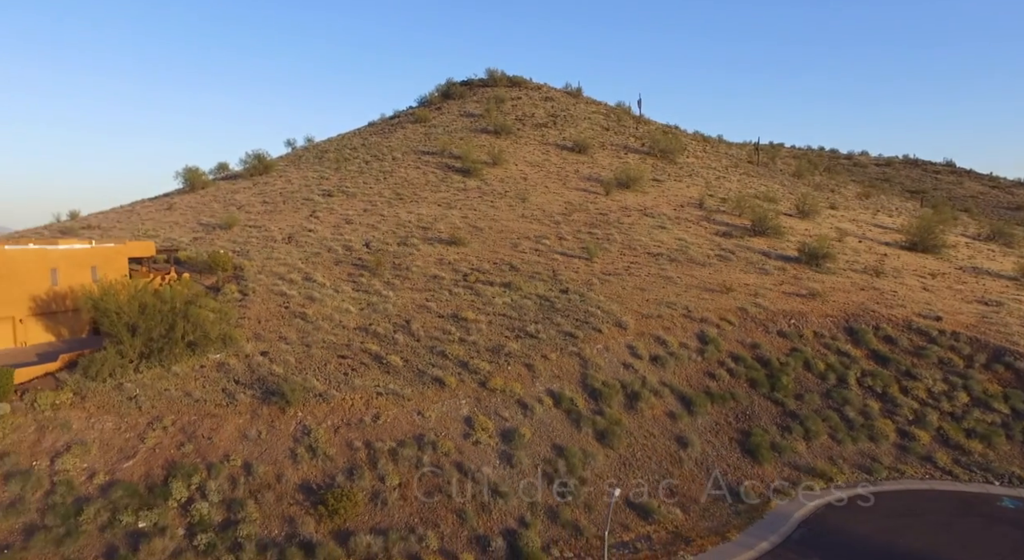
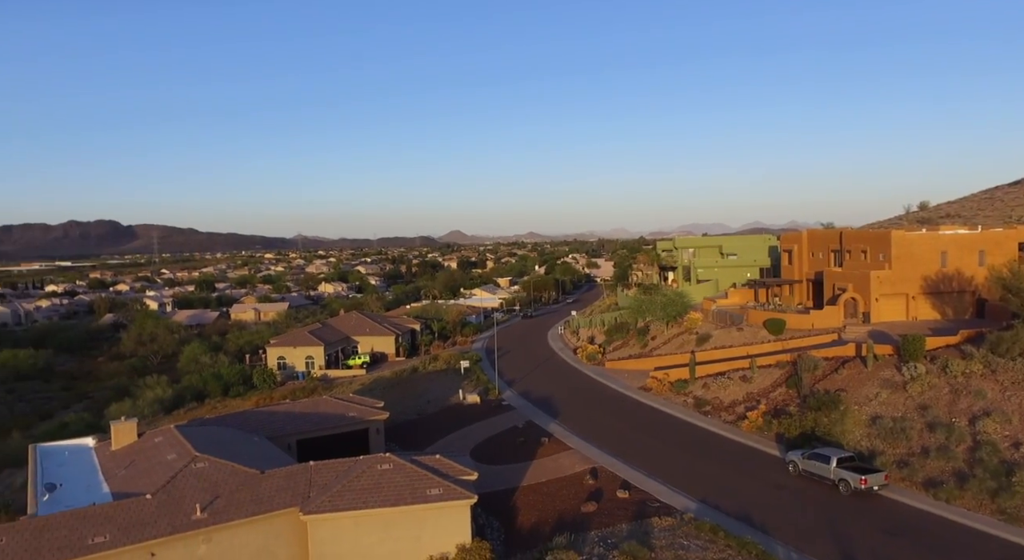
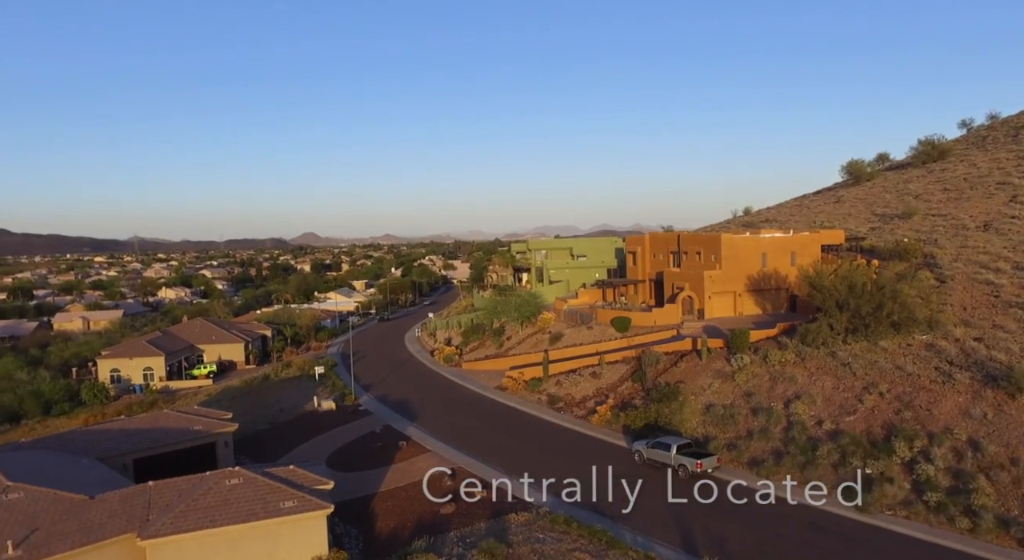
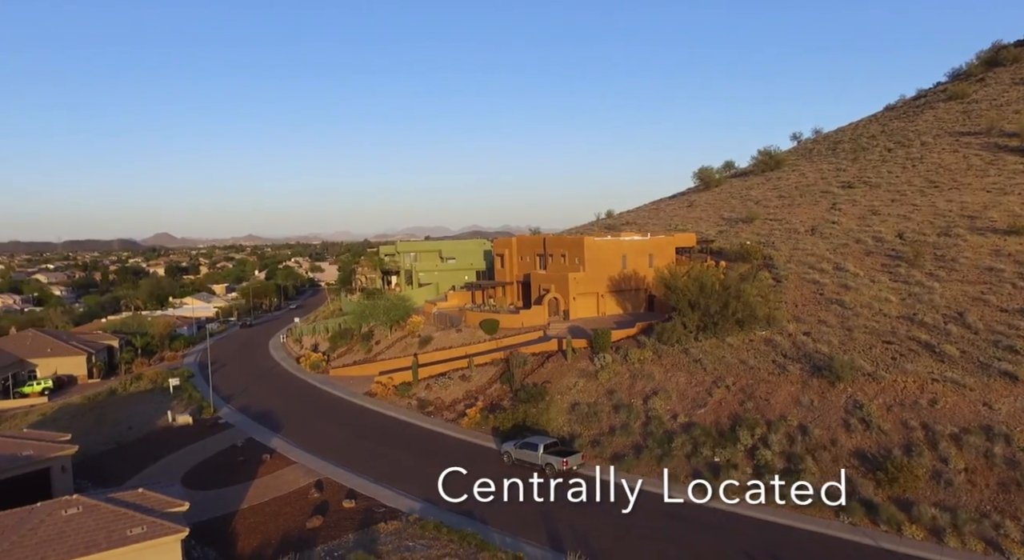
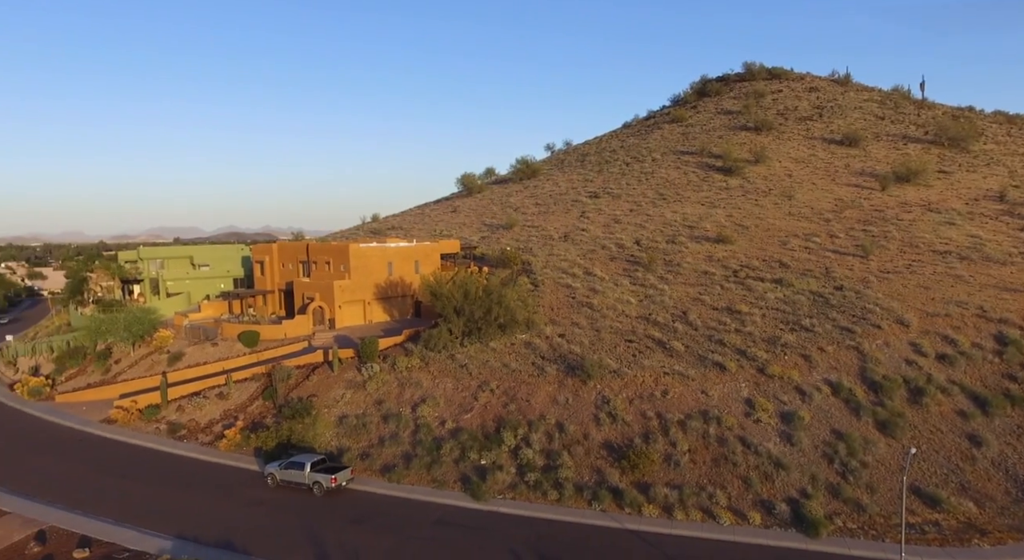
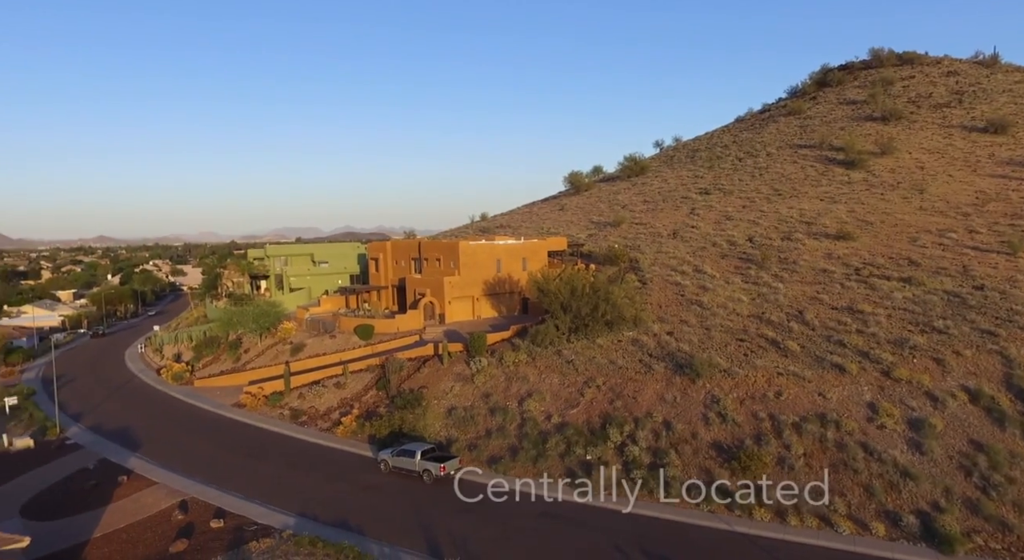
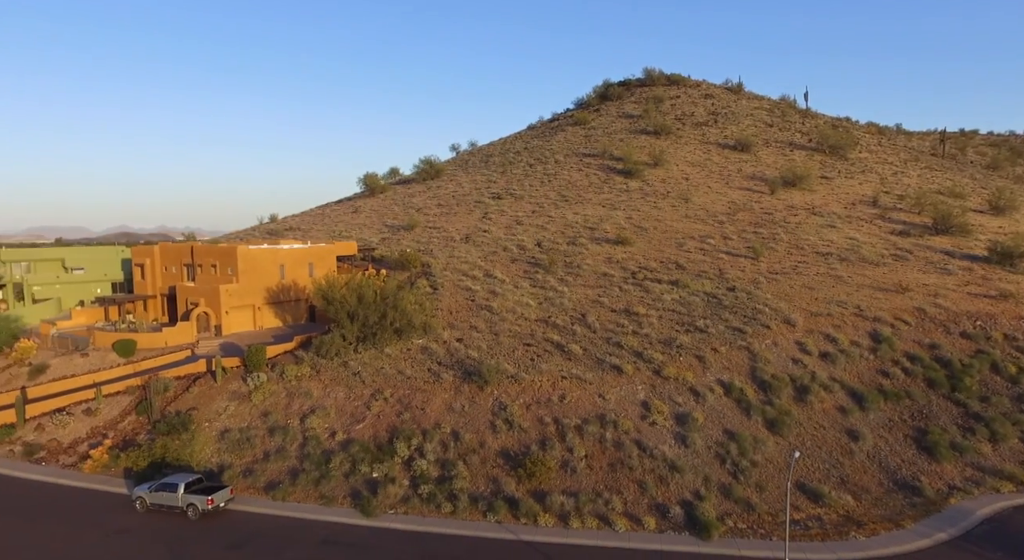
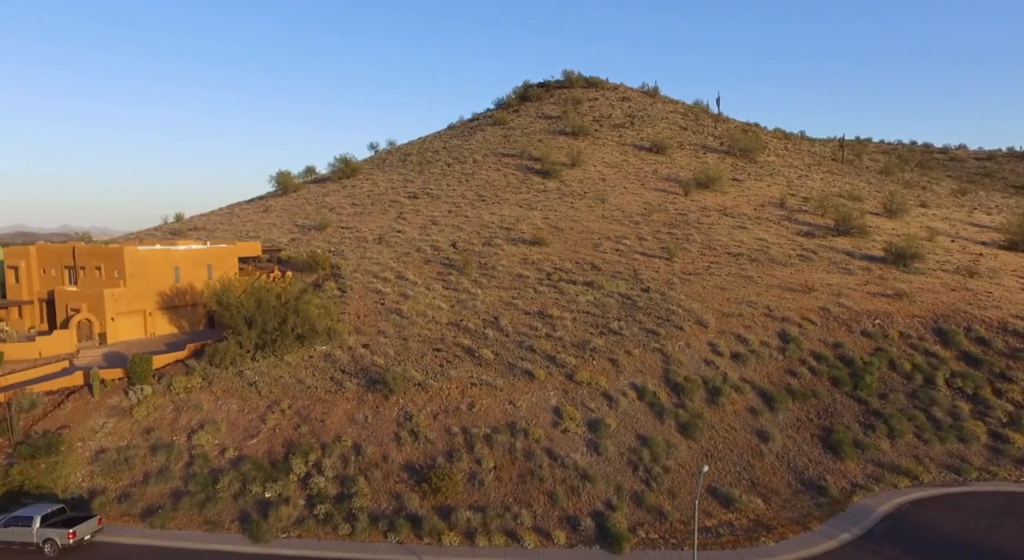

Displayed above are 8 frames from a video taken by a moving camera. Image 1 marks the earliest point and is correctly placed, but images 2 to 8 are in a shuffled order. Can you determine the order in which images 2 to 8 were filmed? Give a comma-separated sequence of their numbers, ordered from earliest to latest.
8, 7, 5, 6, 4, 3, 2
